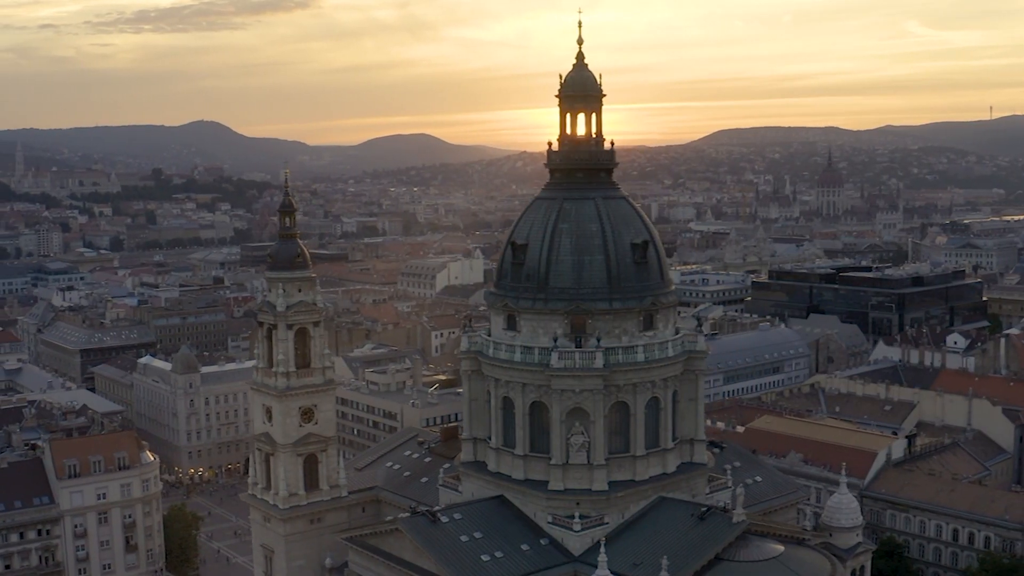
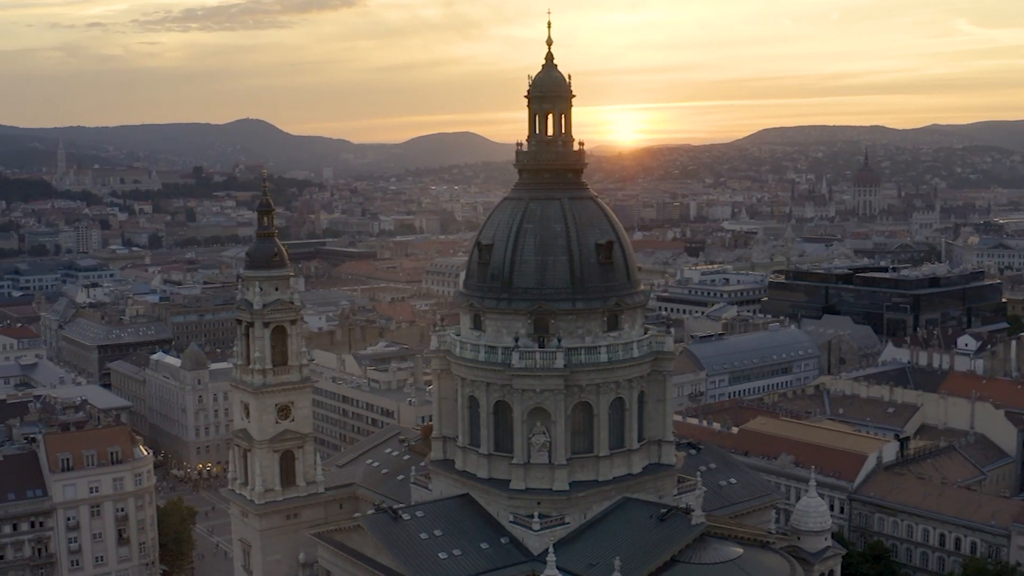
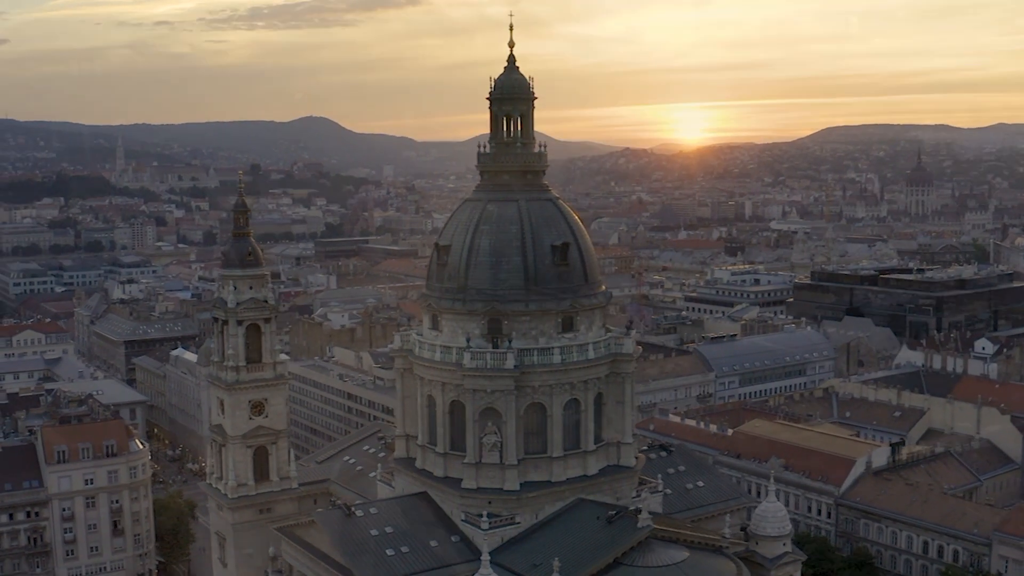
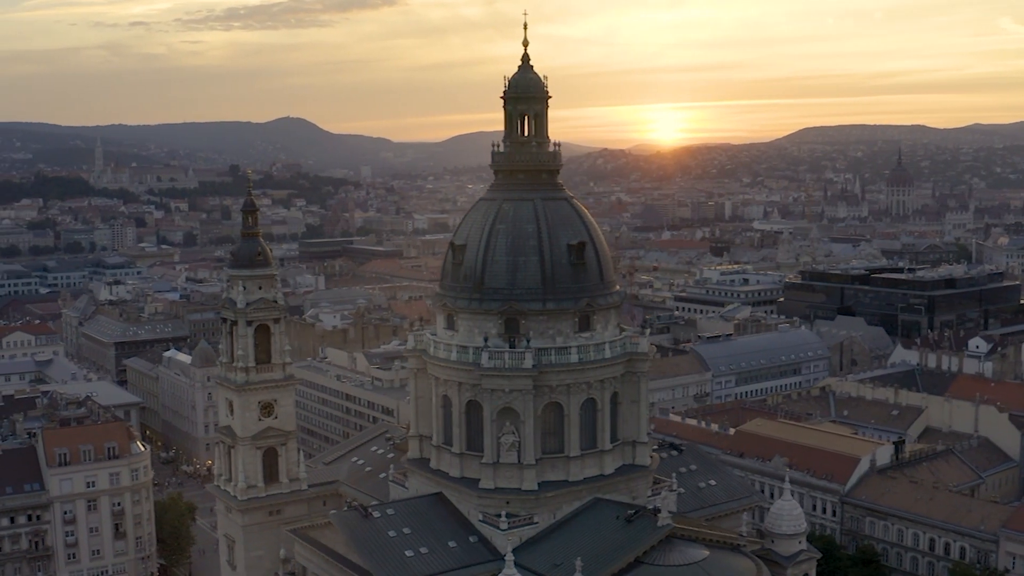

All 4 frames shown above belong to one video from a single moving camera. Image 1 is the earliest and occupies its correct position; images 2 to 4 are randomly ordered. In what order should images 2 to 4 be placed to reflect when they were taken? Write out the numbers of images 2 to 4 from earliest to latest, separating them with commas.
2, 4, 3
